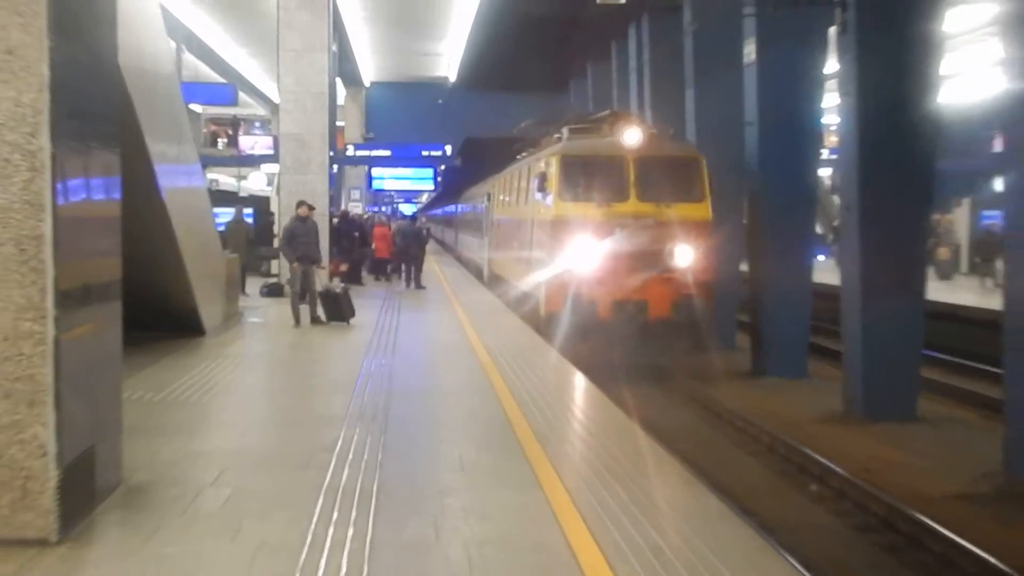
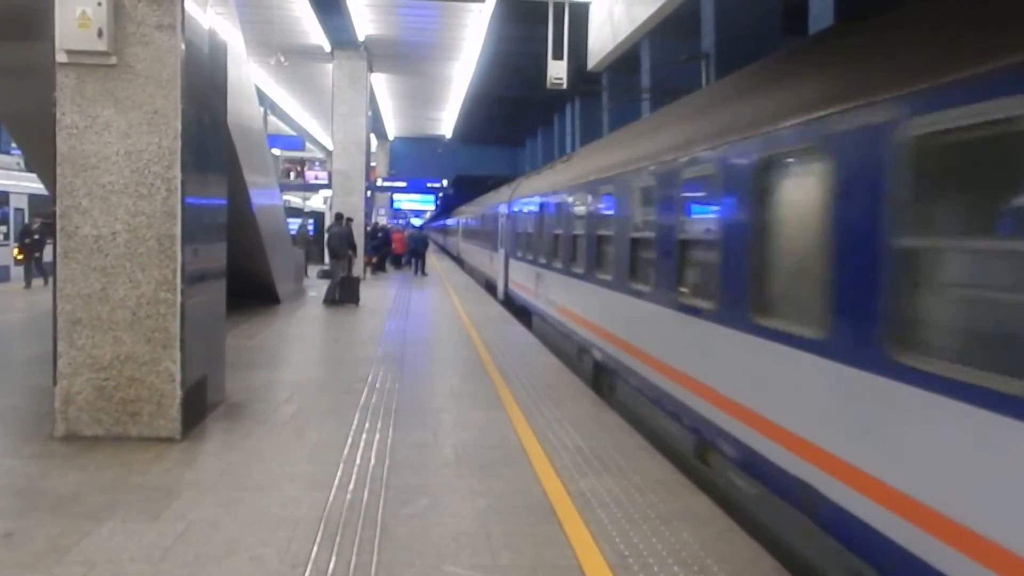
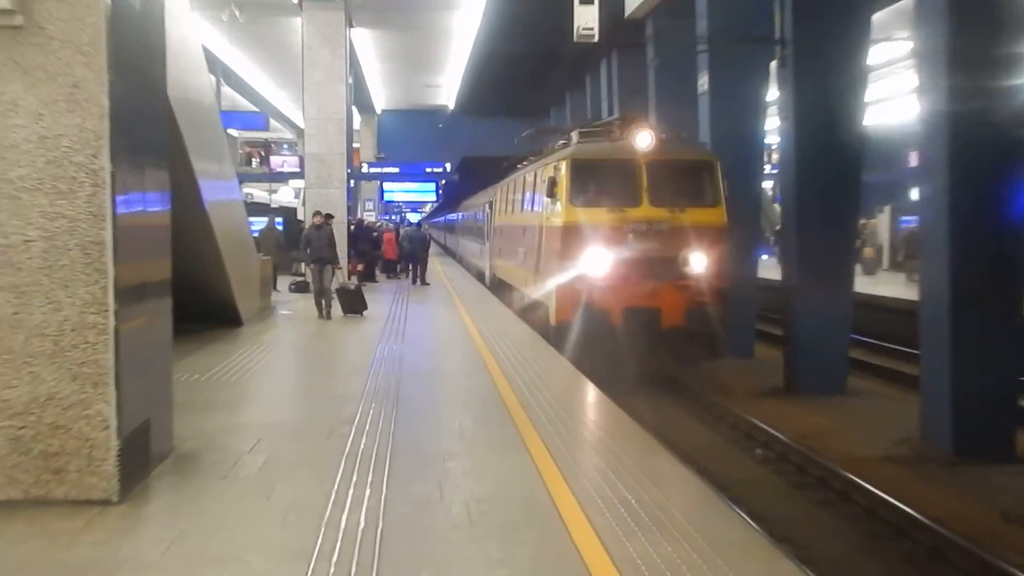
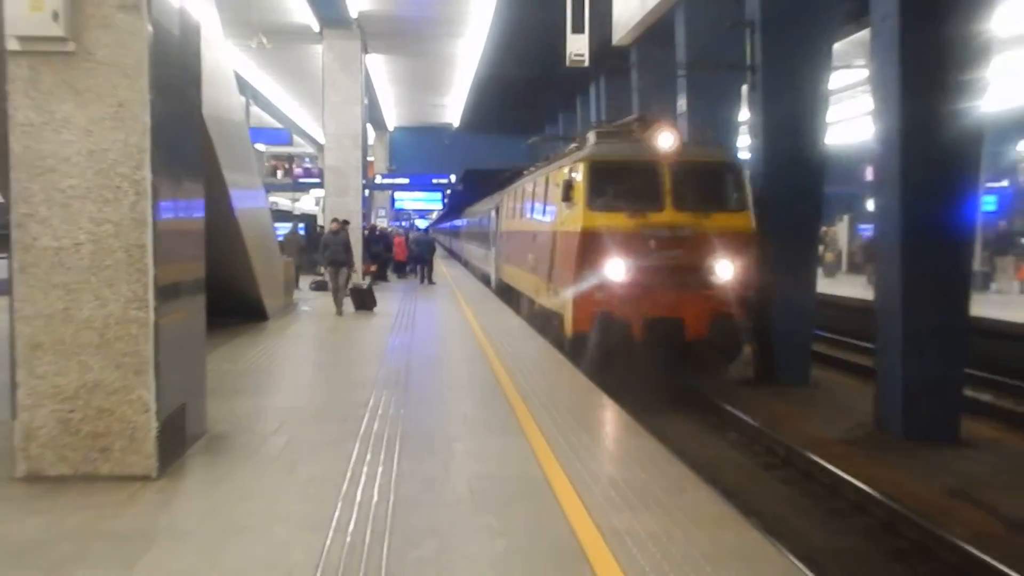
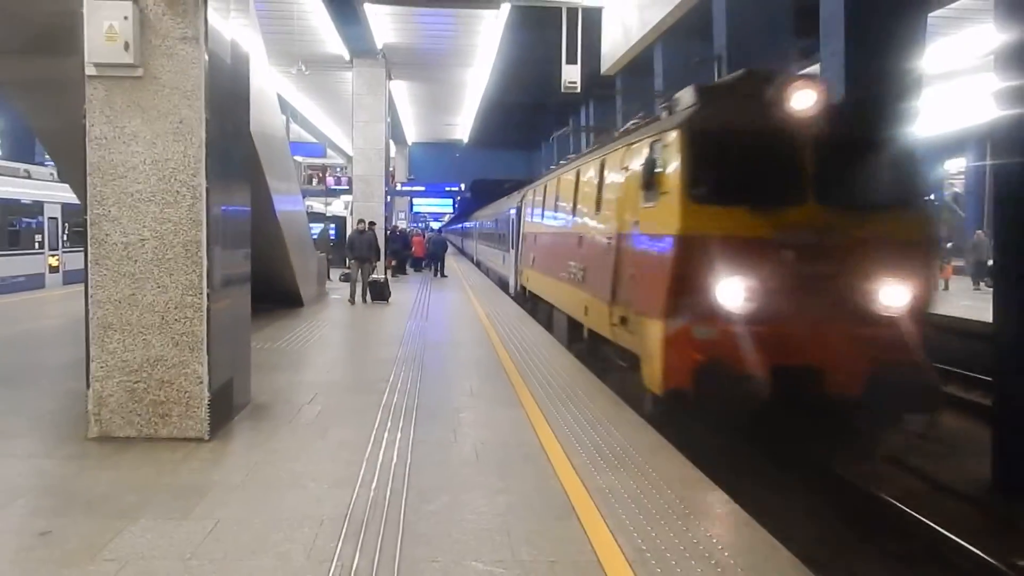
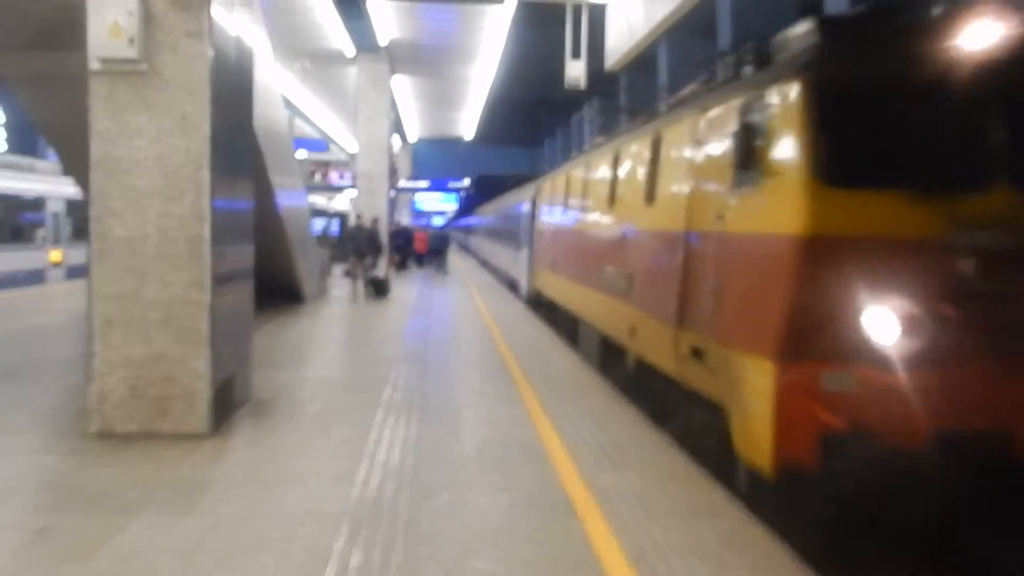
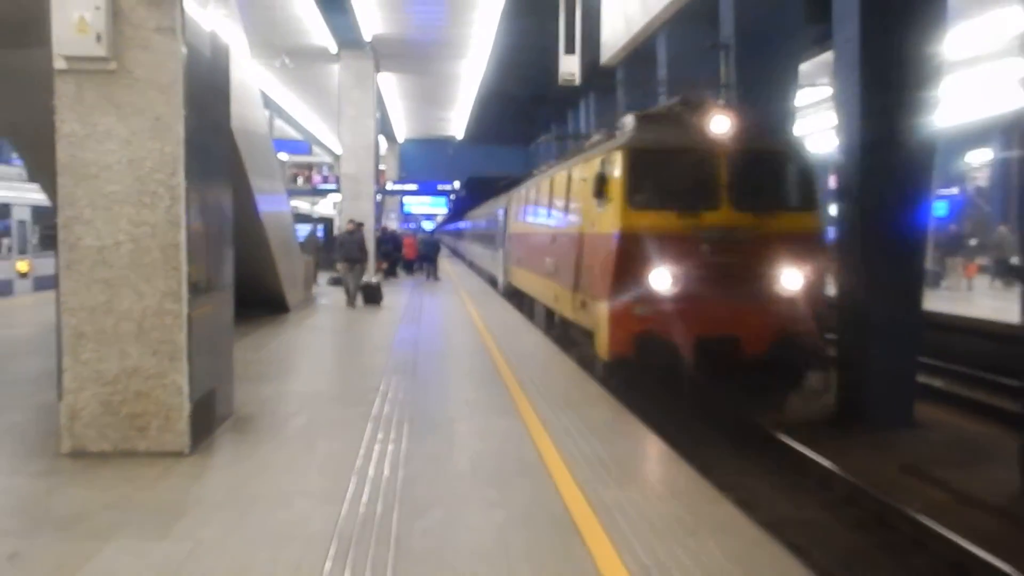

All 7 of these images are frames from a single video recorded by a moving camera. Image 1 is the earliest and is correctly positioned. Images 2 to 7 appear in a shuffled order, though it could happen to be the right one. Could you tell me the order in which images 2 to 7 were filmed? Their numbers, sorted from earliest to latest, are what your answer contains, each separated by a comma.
3, 4, 7, 5, 6, 2
